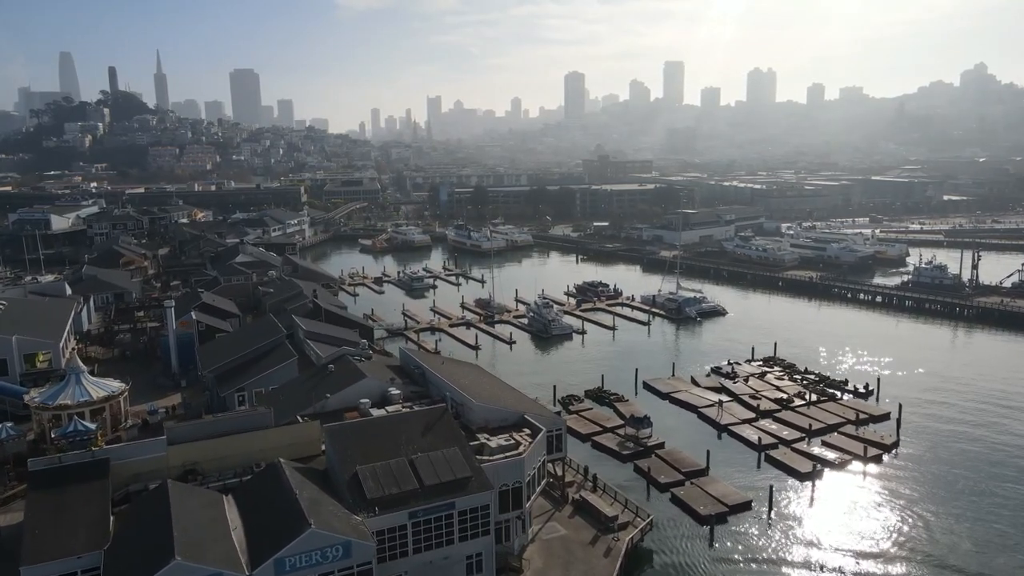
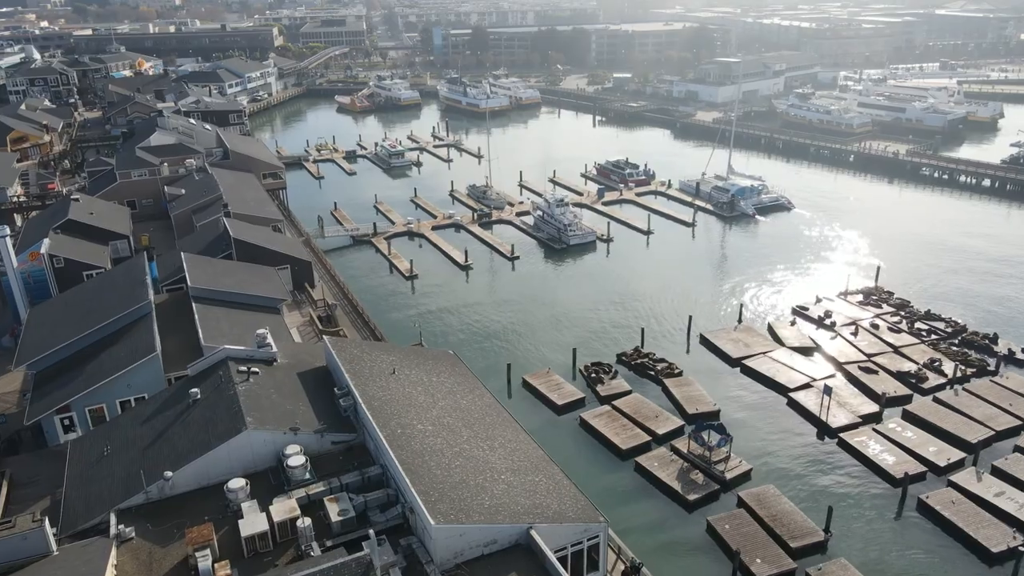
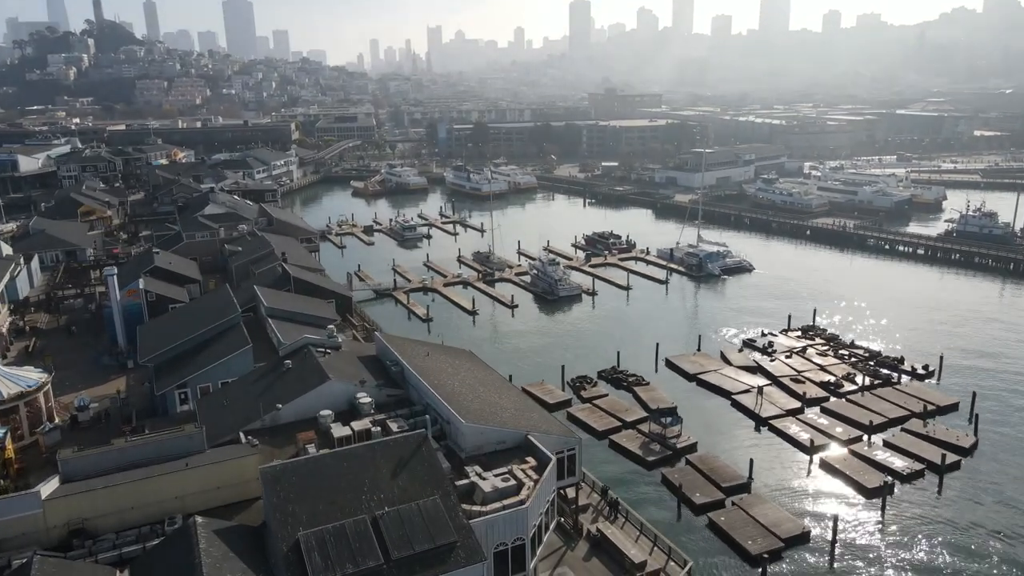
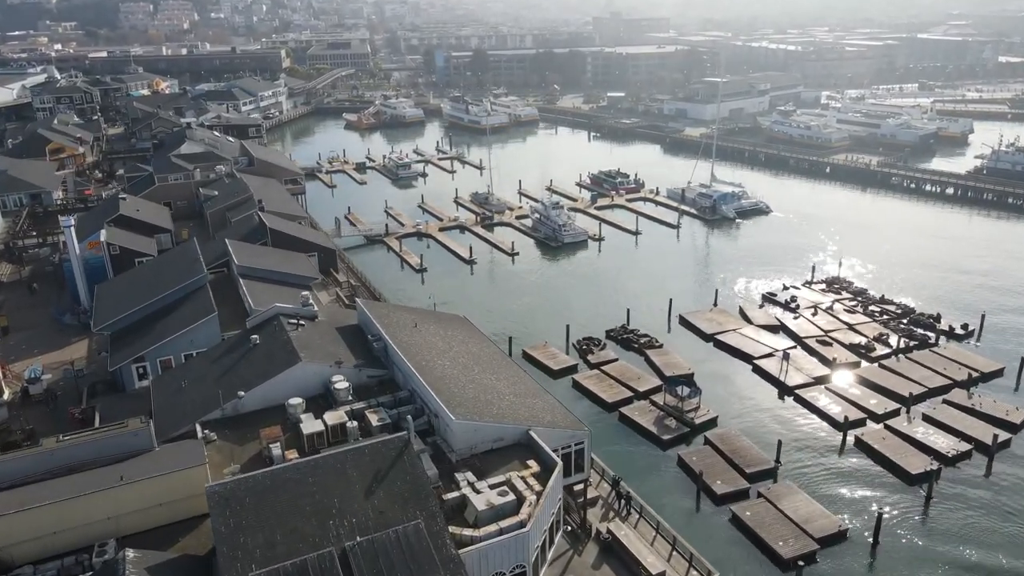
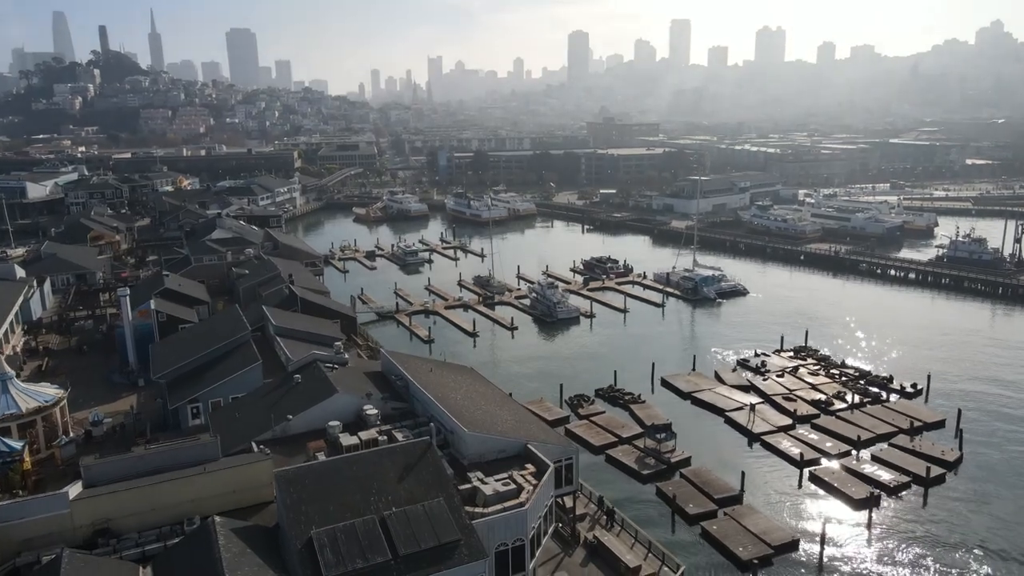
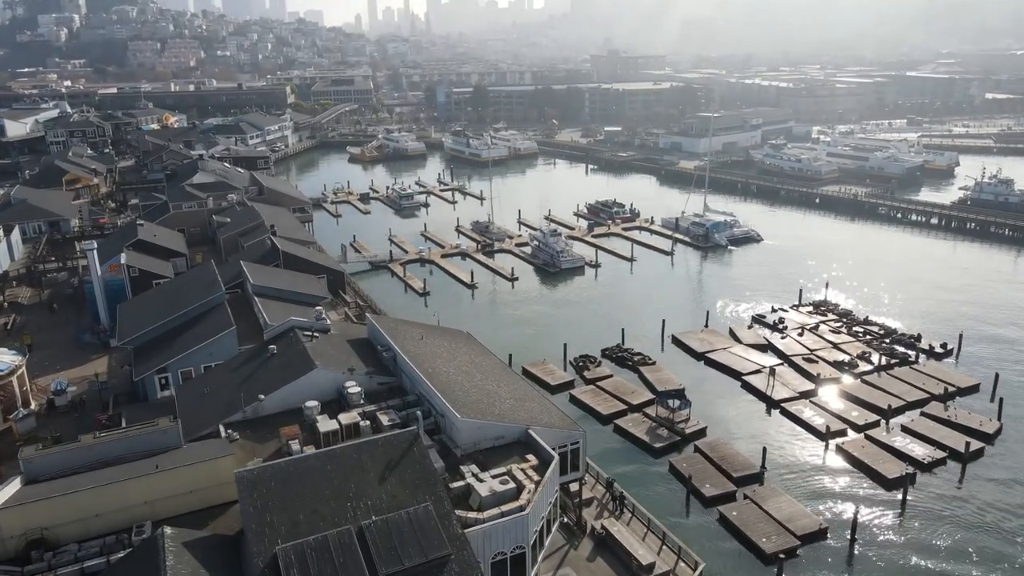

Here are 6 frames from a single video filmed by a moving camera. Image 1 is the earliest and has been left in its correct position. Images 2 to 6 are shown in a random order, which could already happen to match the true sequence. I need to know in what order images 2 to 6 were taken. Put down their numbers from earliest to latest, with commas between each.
5, 3, 6, 4, 2
